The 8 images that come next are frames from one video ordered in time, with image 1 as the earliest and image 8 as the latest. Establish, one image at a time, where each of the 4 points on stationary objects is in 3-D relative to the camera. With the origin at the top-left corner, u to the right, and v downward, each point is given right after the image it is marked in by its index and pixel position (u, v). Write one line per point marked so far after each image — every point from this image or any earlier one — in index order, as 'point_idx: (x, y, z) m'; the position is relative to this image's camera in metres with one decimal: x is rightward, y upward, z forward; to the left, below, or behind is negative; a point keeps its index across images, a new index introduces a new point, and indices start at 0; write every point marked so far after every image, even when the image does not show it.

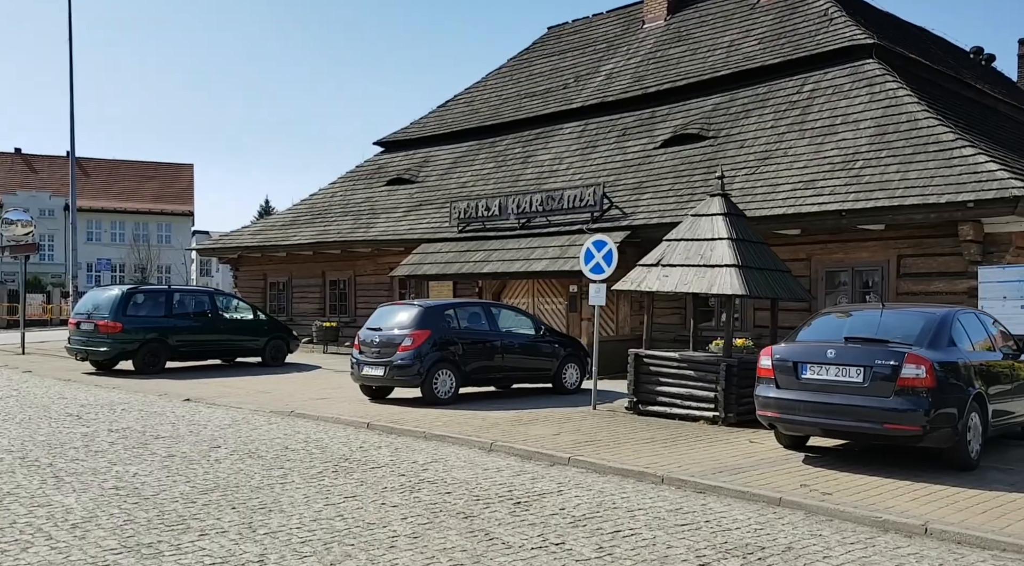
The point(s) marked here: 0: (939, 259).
0: (+7.1, +0.4, +17.0) m
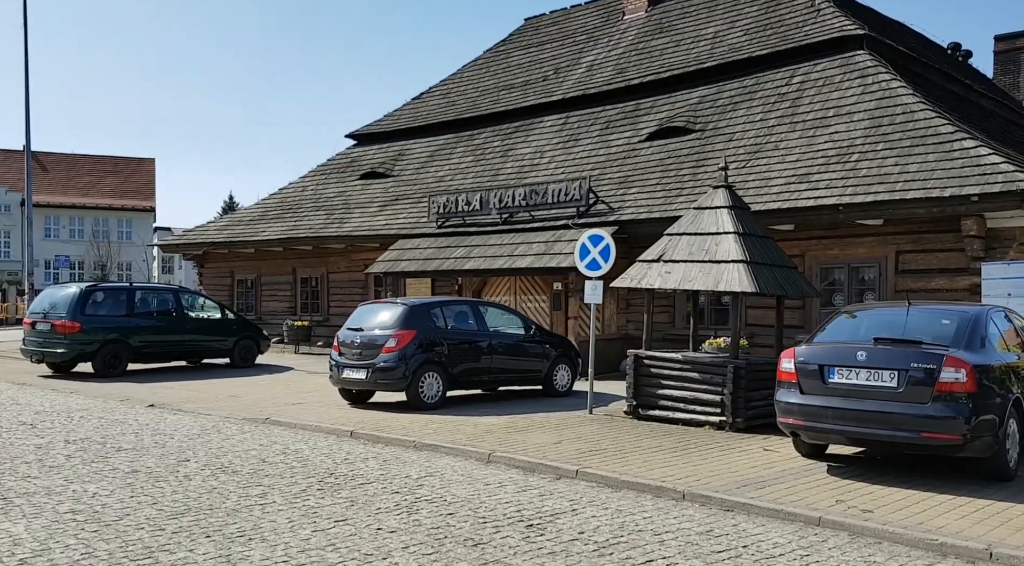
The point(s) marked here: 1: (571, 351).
0: (+6.9, +0.4, +16.4) m
1: (+1.0, -1.0, +15.5) m
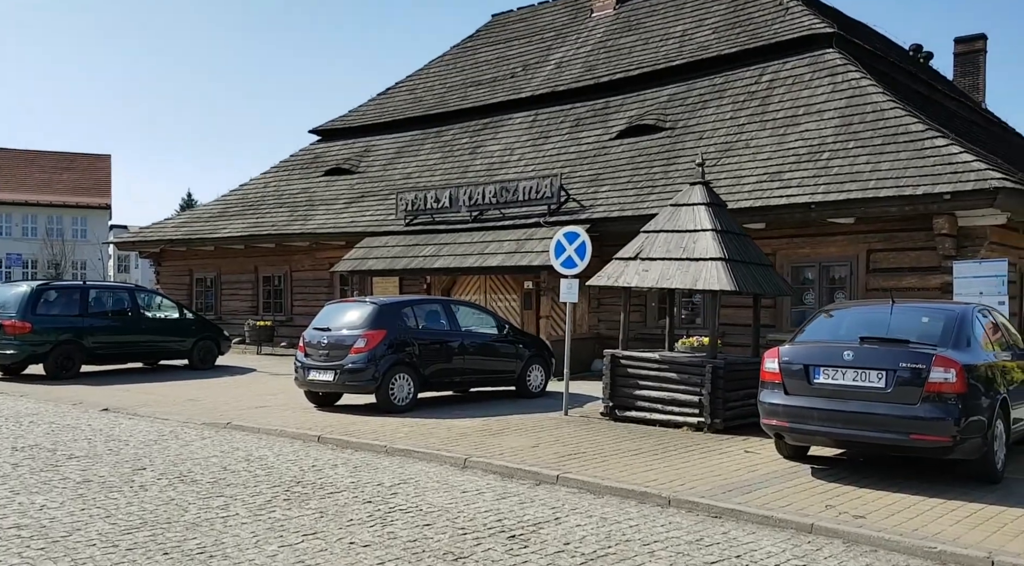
0: (+6.4, +0.5, +16.3) m
1: (+0.5, -1.0, +15.2) m
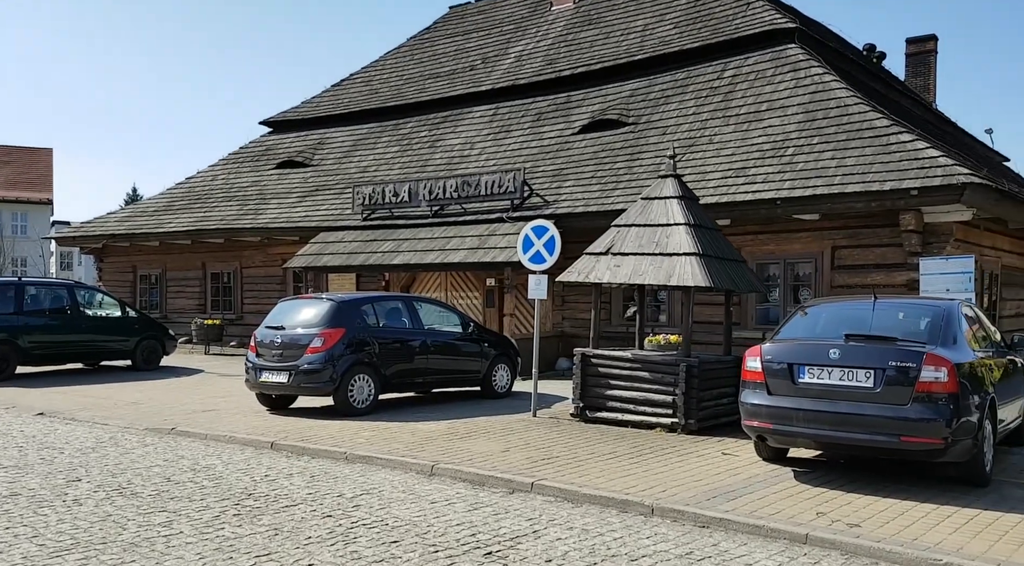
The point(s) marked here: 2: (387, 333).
0: (+5.8, +0.5, +16.0) m
1: (-0.1, -1.0, +14.7) m
2: (-1.6, -0.6, +13.0) m
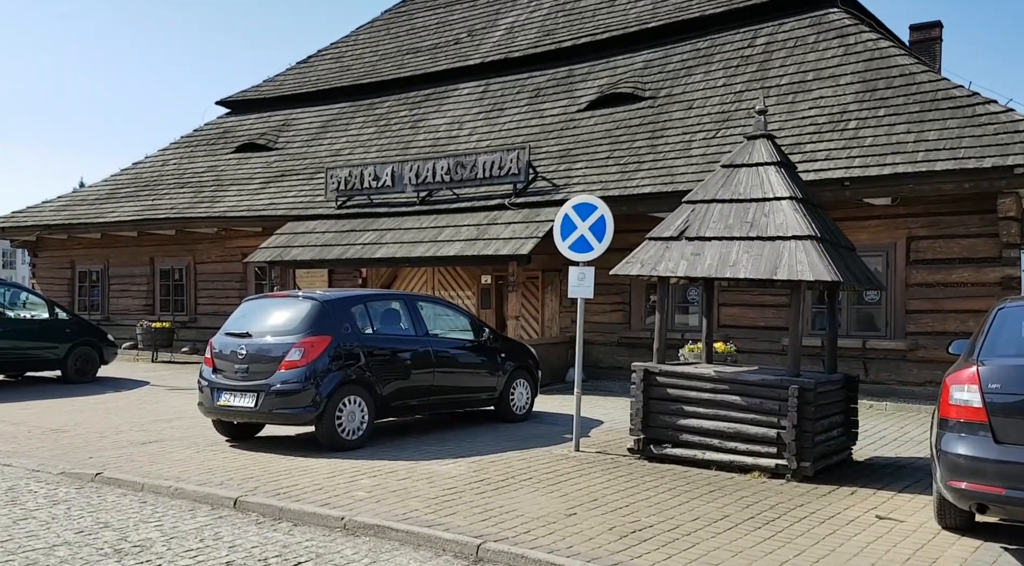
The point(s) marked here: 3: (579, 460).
0: (+6.0, +0.5, +13.5) m
1: (+0.2, -0.9, +11.9) m
2: (-1.3, -0.6, +10.1) m
3: (+0.6, -1.5, +8.8) m
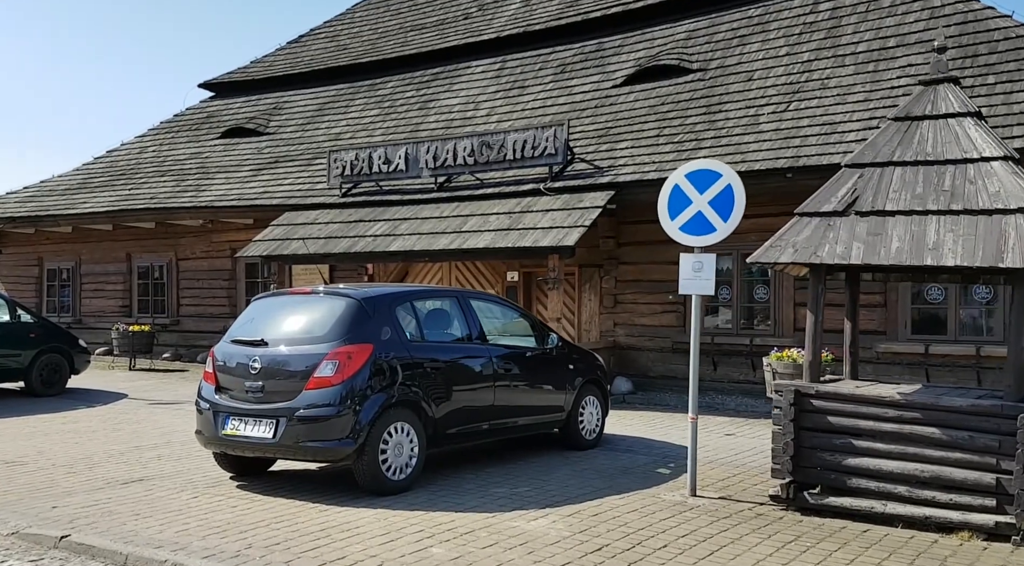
0: (+6.6, +0.6, +11.4) m
1: (+0.8, -0.9, +9.7) m
2: (-0.6, -0.5, +7.9) m
3: (+1.3, -1.5, +6.6) m
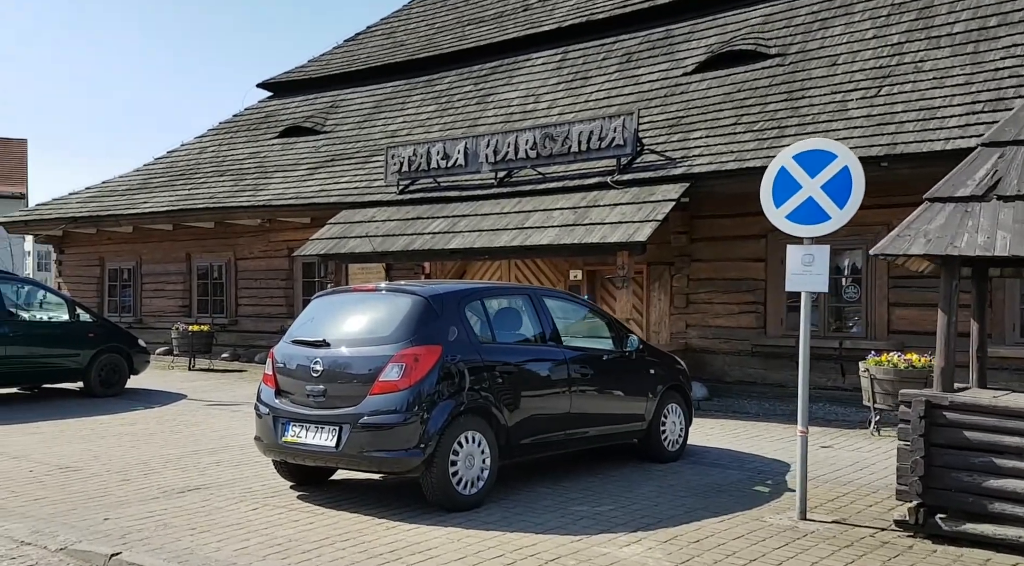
0: (+7.3, +0.6, +10.3) m
1: (+1.5, -0.9, +8.9) m
2: (0.0, -0.5, +7.2) m
3: (+1.8, -1.5, +5.9) m
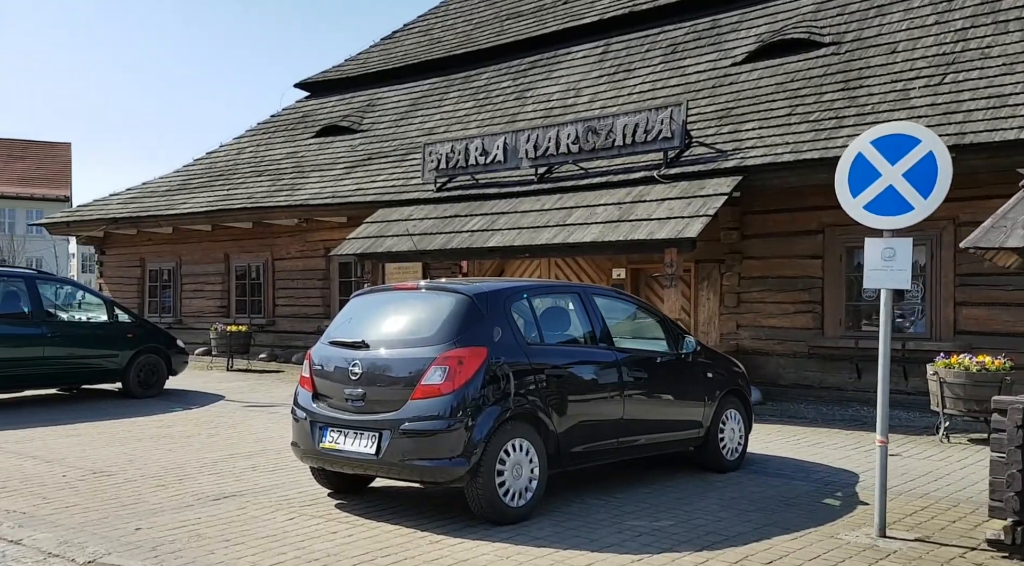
0: (+7.8, +0.6, +9.6) m
1: (+1.9, -0.8, +8.4) m
2: (+0.3, -0.5, +6.8) m
3: (+2.1, -1.4, +5.3) m
